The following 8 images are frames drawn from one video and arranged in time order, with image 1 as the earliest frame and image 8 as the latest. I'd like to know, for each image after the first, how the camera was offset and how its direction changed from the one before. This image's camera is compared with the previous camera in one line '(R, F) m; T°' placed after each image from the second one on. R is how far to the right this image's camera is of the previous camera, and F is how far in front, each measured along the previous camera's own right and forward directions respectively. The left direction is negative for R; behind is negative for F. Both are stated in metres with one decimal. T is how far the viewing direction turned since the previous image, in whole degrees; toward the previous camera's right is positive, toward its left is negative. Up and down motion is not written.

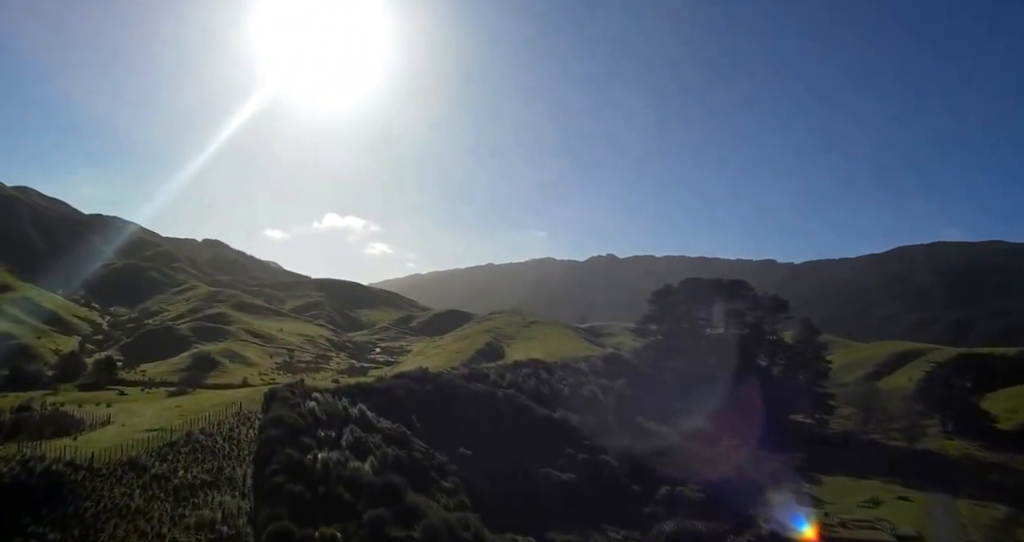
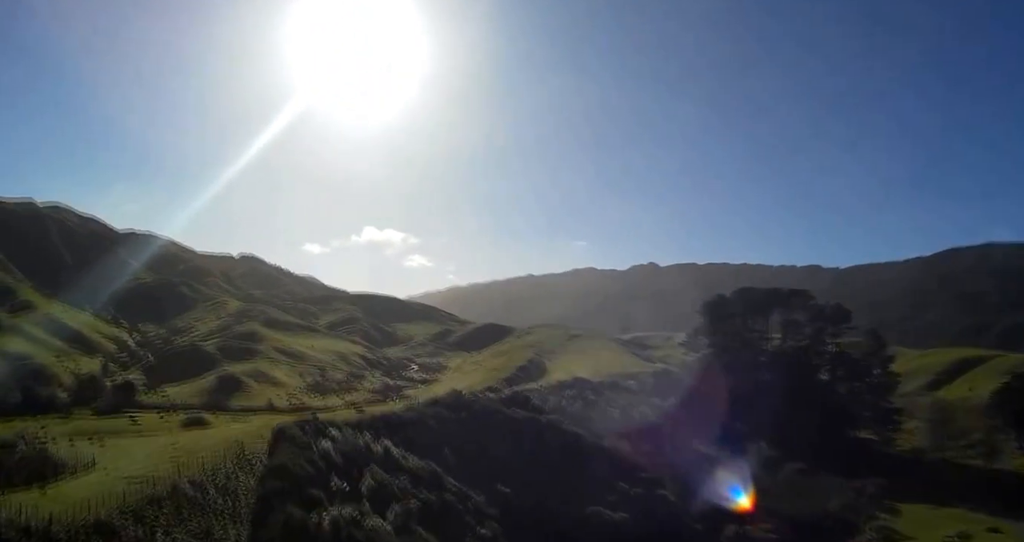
(-0.5, +8.0) m; -3°
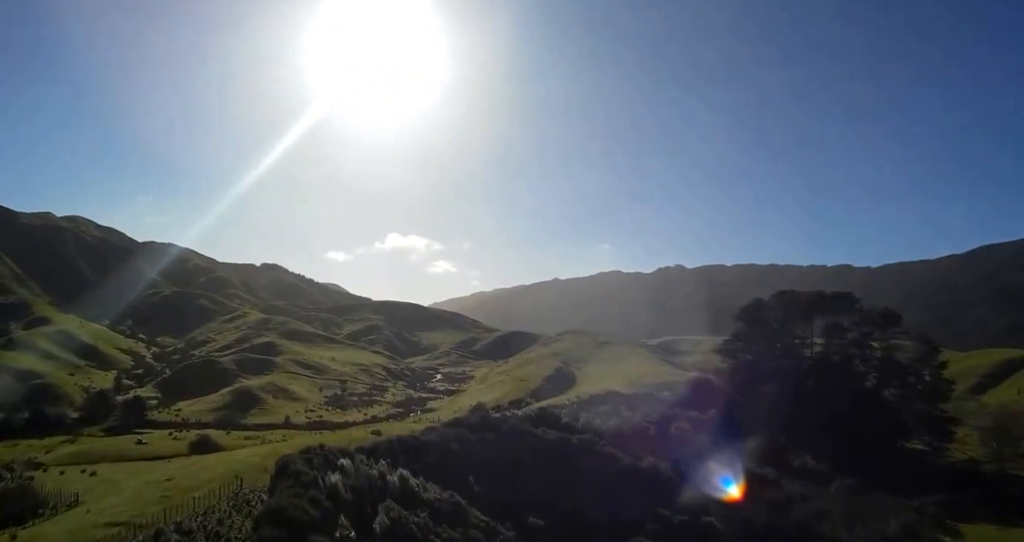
(-0.3, +5.2) m; -2°
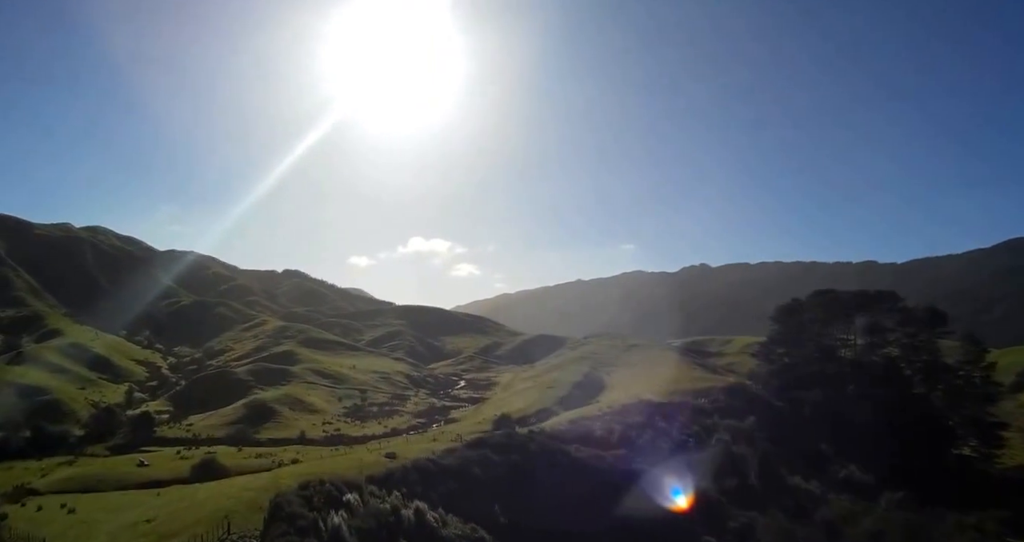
(-0.3, +5.6) m; -2°
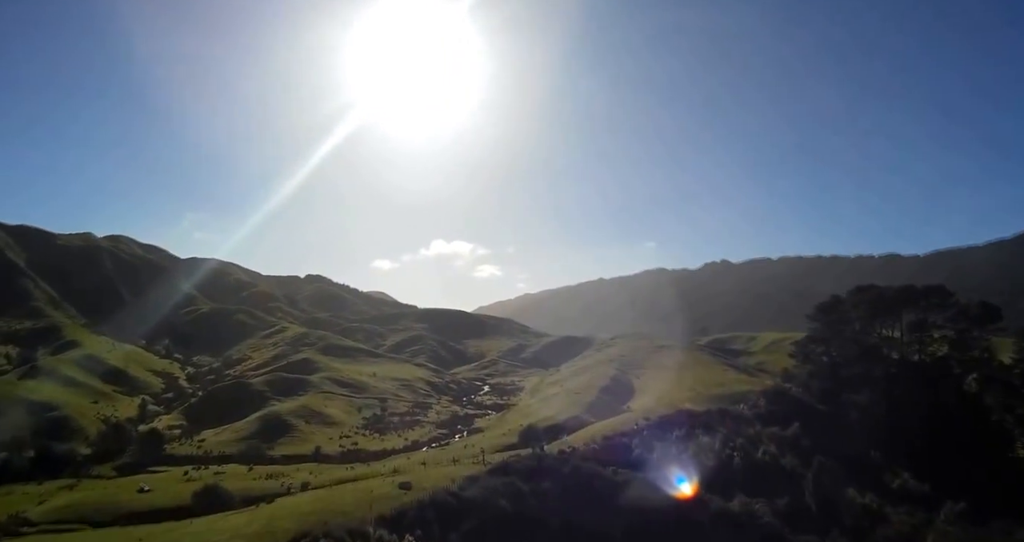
(-0.1, +5.3) m; -2°
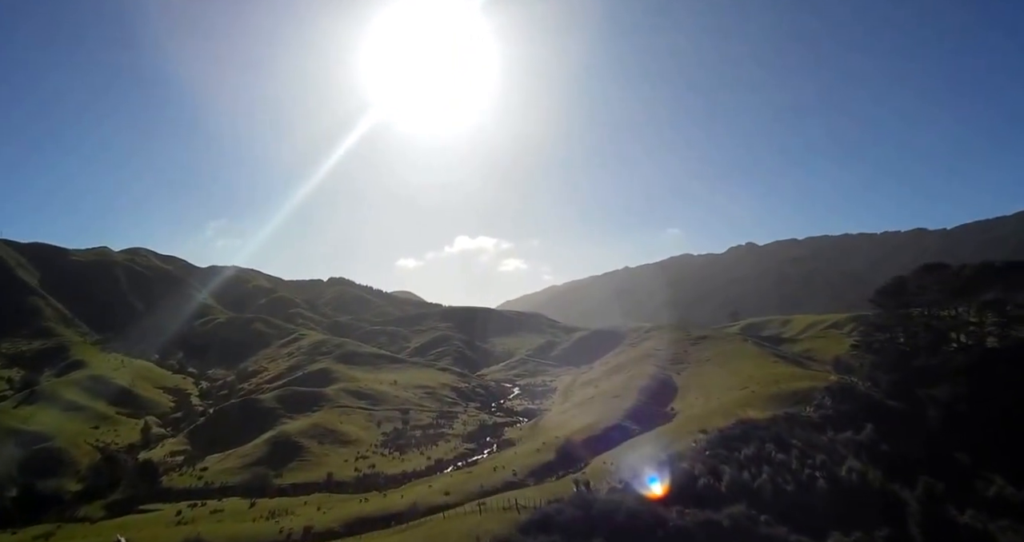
(-0.1, +9.7) m; -2°
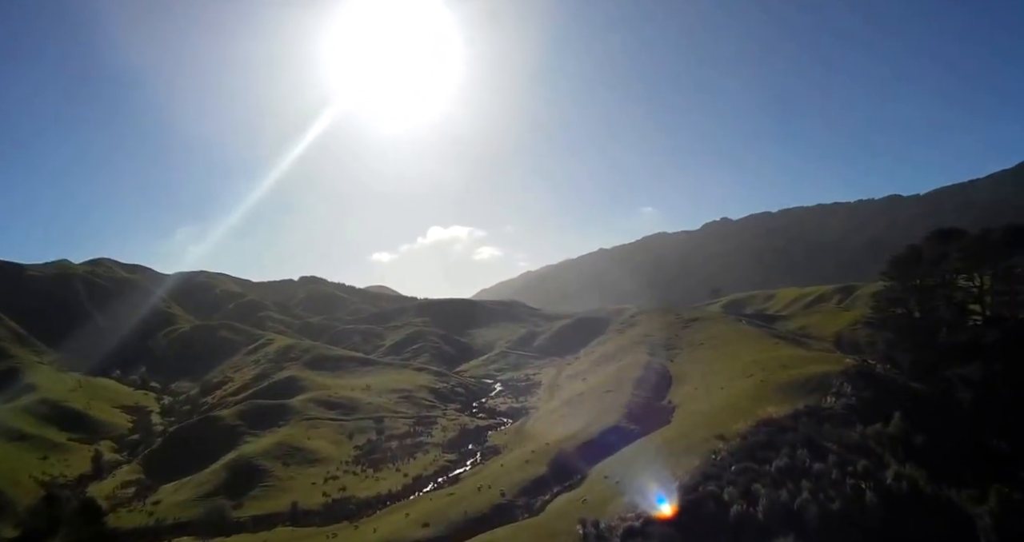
(0.0, +8.1) m; +2°
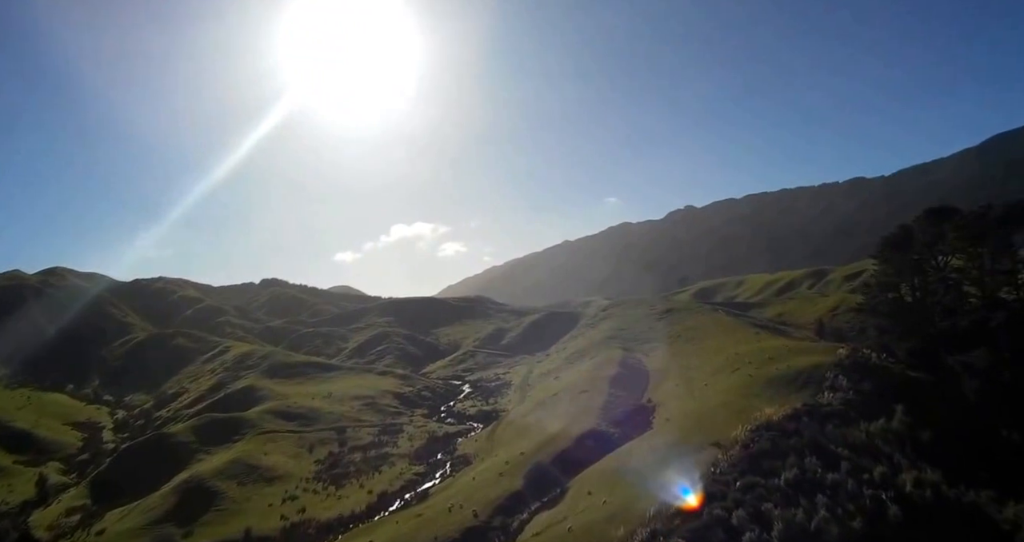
(-0.1, +4.9) m; +3°
